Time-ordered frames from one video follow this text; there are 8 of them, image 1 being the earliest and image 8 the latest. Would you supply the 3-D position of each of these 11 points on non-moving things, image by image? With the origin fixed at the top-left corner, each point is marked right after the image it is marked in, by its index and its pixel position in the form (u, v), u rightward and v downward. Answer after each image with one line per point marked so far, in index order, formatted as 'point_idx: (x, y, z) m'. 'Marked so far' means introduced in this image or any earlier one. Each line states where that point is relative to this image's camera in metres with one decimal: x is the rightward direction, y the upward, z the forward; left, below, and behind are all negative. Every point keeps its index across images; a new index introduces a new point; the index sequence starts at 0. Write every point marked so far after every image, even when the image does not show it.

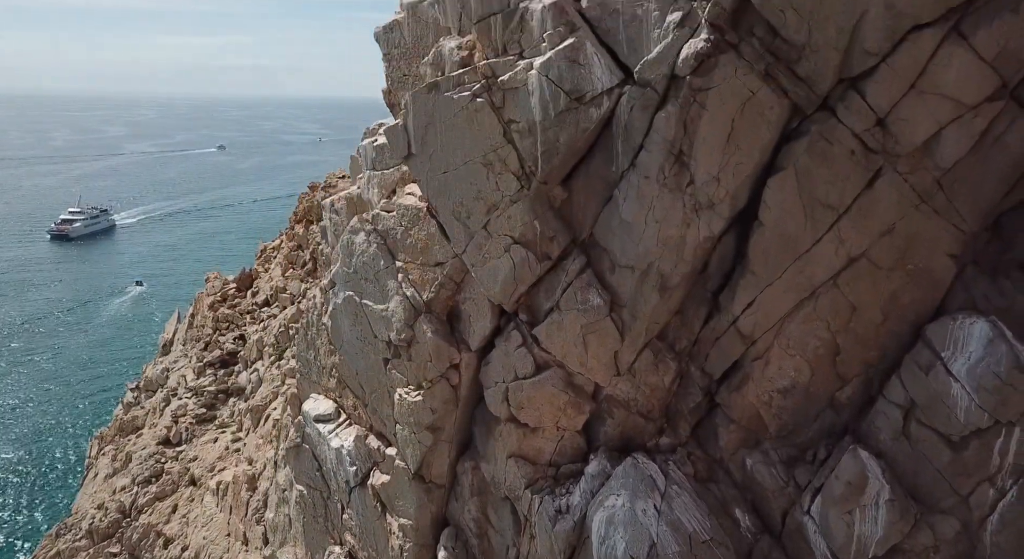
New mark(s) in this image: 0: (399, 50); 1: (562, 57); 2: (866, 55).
0: (-2.4, +4.9, +14.0) m
1: (+0.8, +3.6, +10.7) m
2: (+5.0, +3.2, +9.4) m
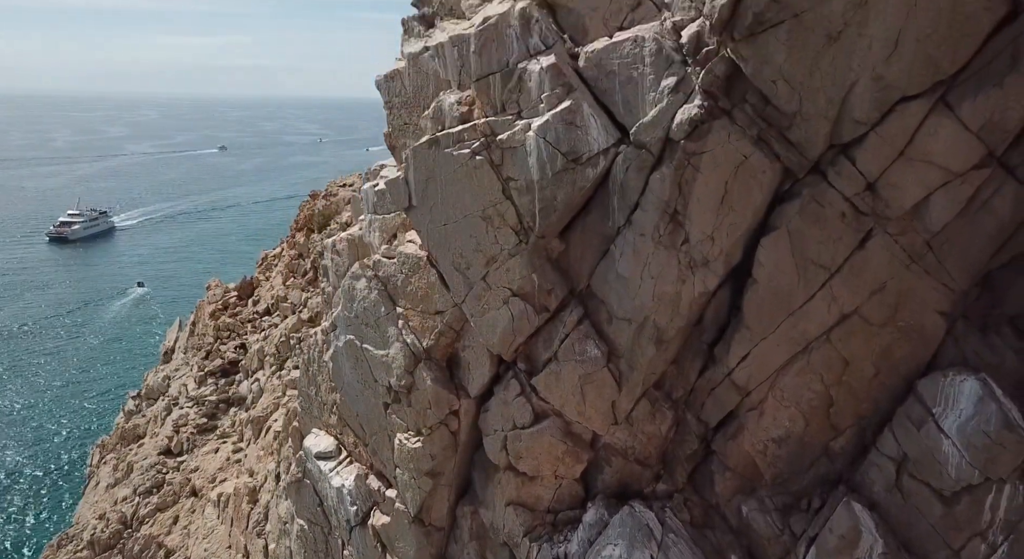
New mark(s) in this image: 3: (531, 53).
0: (-2.4, +3.9, +14.3) m
1: (+0.8, +2.6, +11.0) m
2: (+5.0, +2.3, +9.6) m
3: (+0.3, +4.0, +11.6) m
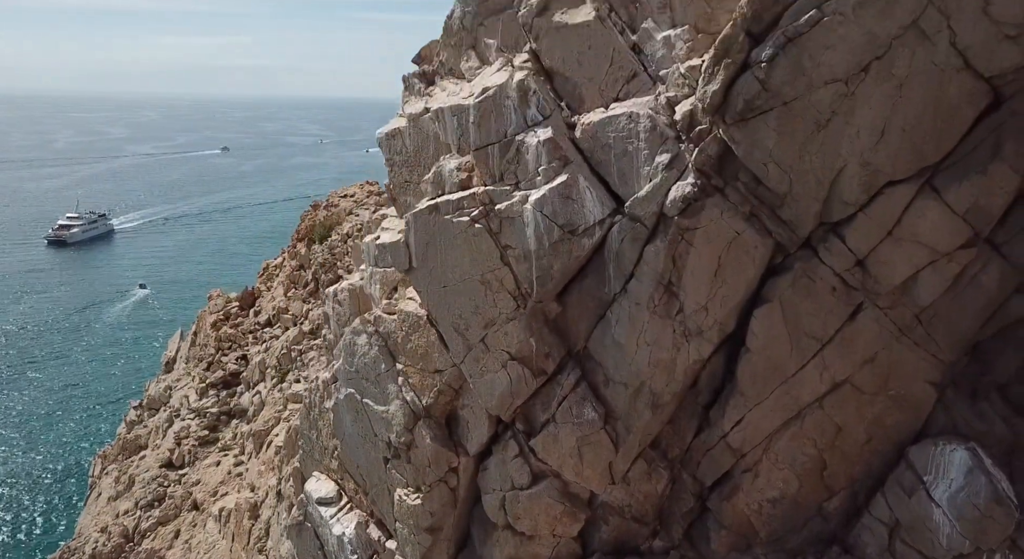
0: (-2.5, +2.7, +14.6) m
1: (+0.7, +1.5, +11.2) m
2: (+5.0, +1.1, +9.8) m
3: (+0.3, +2.8, +11.8) m
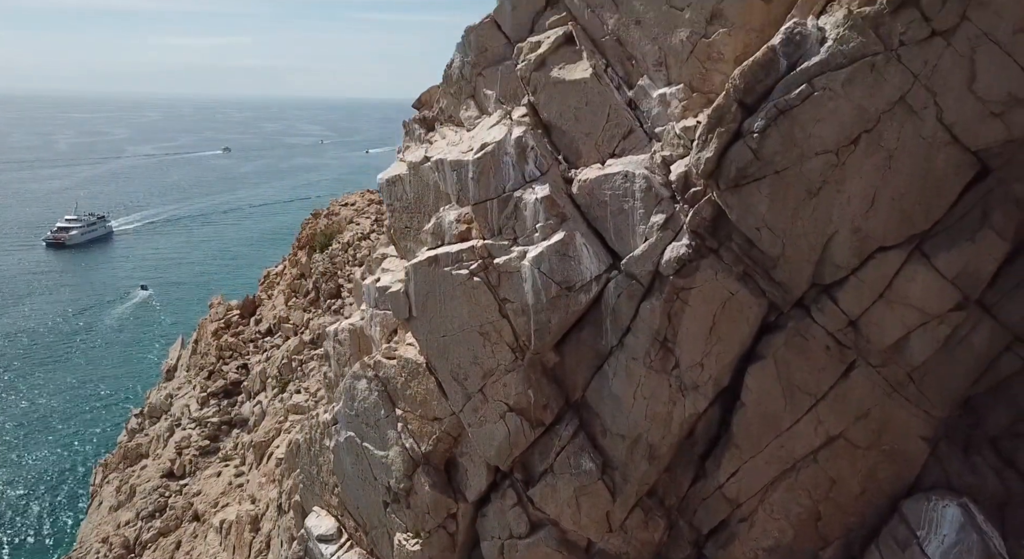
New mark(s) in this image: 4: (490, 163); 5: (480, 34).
0: (-2.5, +1.7, +14.8) m
1: (+0.7, +0.5, +11.4) m
2: (+4.9, +0.2, +10.0) m
3: (+0.3, +1.9, +12.0) m
4: (-0.4, +2.2, +12.2) m
5: (-0.7, +5.2, +14.1) m
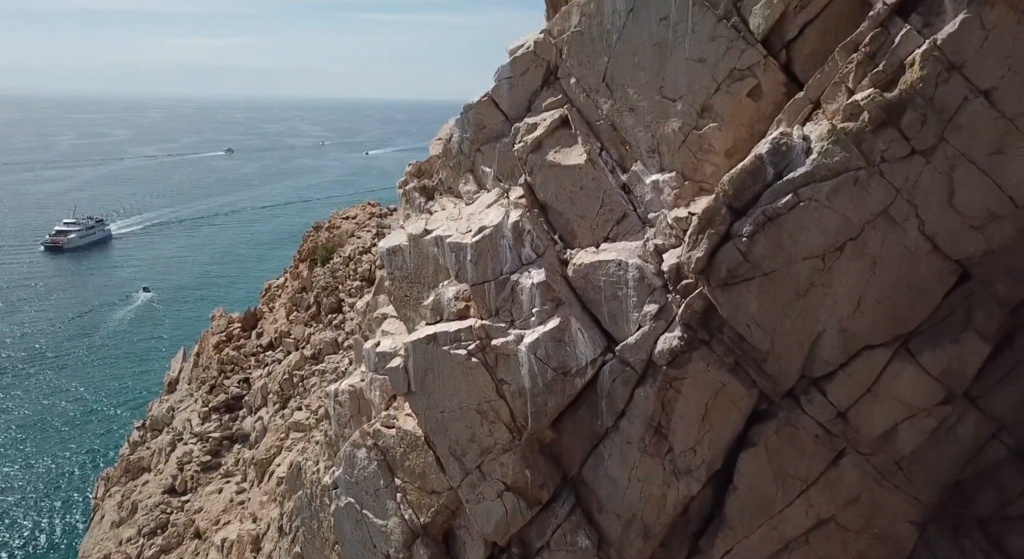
0: (-2.5, +0.2, +15.1) m
1: (+0.6, -1.0, +11.7) m
2: (+4.9, -1.3, +10.3) m
3: (+0.2, +0.3, +12.3) m
4: (-0.5, +0.6, +12.5) m
5: (-0.7, +3.7, +14.5) m
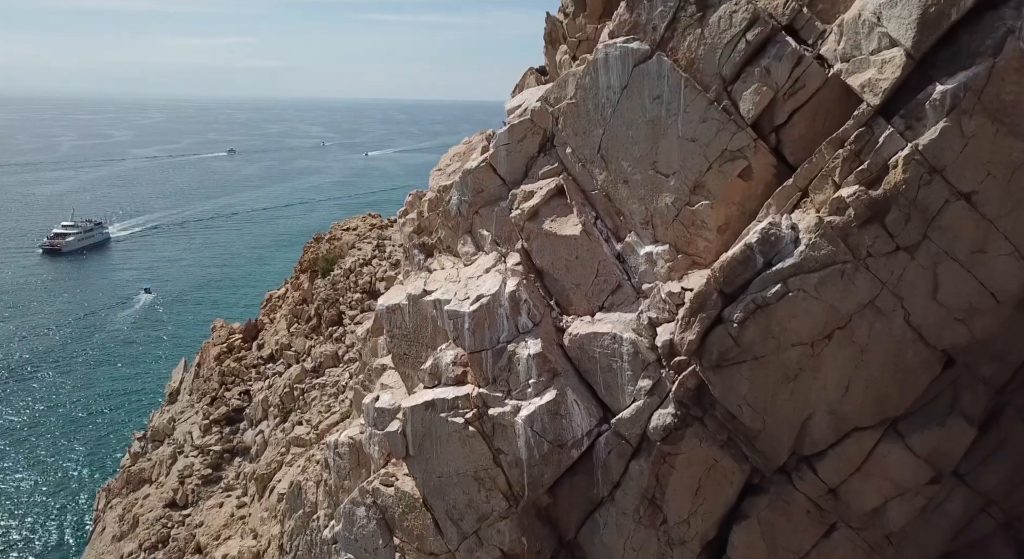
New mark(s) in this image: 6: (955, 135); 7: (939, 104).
0: (-2.6, -1.2, +15.3) m
1: (+0.6, -2.3, +11.9) m
2: (+4.8, -2.6, +10.5) m
3: (+0.1, -1.0, +12.6) m
4: (-0.5, -0.7, +12.7) m
5: (-0.8, +2.3, +14.7) m
6: (+5.6, +1.8, +8.4) m
7: (+5.4, +2.2, +8.4) m
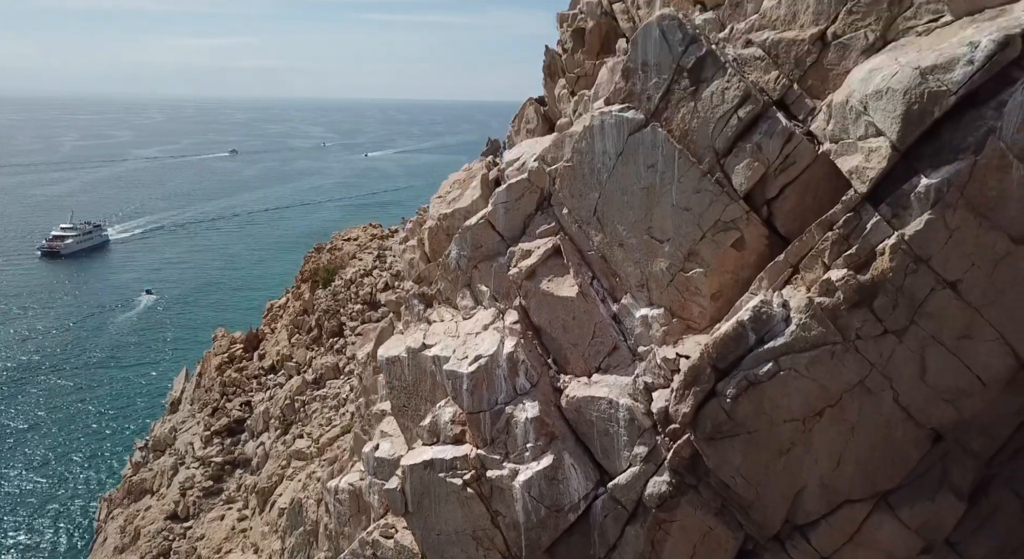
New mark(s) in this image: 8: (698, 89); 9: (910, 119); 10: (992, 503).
0: (-2.6, -2.4, +15.5) m
1: (+0.5, -3.5, +12.1) m
2: (+4.8, -3.8, +10.6) m
3: (+0.1, -2.2, +12.8) m
4: (-0.6, -1.9, +12.9) m
5: (-0.8, +1.1, +15.0) m
6: (+5.6, +0.7, +8.6) m
7: (+5.4, +1.1, +8.6) m
8: (+3.2, +3.3, +11.5) m
9: (+5.2, +2.1, +8.7) m
10: (+7.7, -3.6, +10.5) m
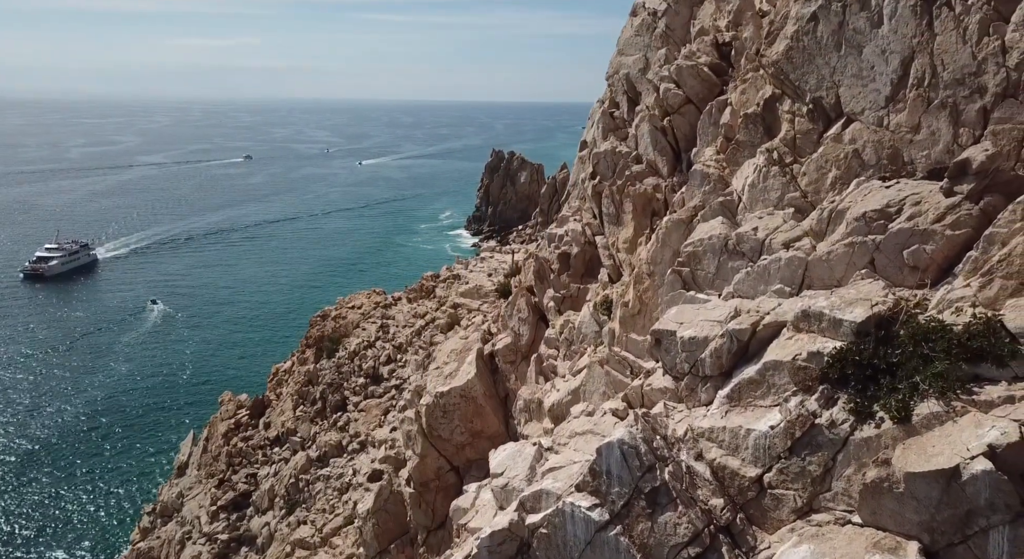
0: (-3.0, -10.7, +16.5) m
1: (+0.2, -11.4, +13.0) m
2: (+4.4, -11.5, +11.5) m
3: (-0.3, -10.1, +13.8) m
4: (-1.0, -9.9, +14.0) m
5: (-1.3, -7.1, +16.2) m
6: (+5.1, -6.9, +9.8) m
7: (+4.9, -6.5, +9.9) m
8: (+2.8, -4.5, +12.9) m
9: (+4.8, -5.5, +10.0) m
10: (+7.3, -11.3, +11.4) m
